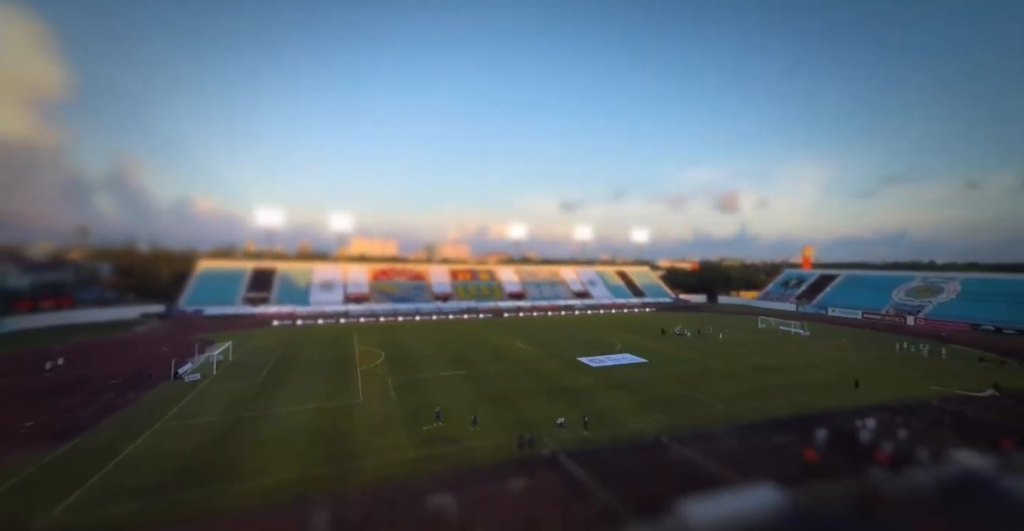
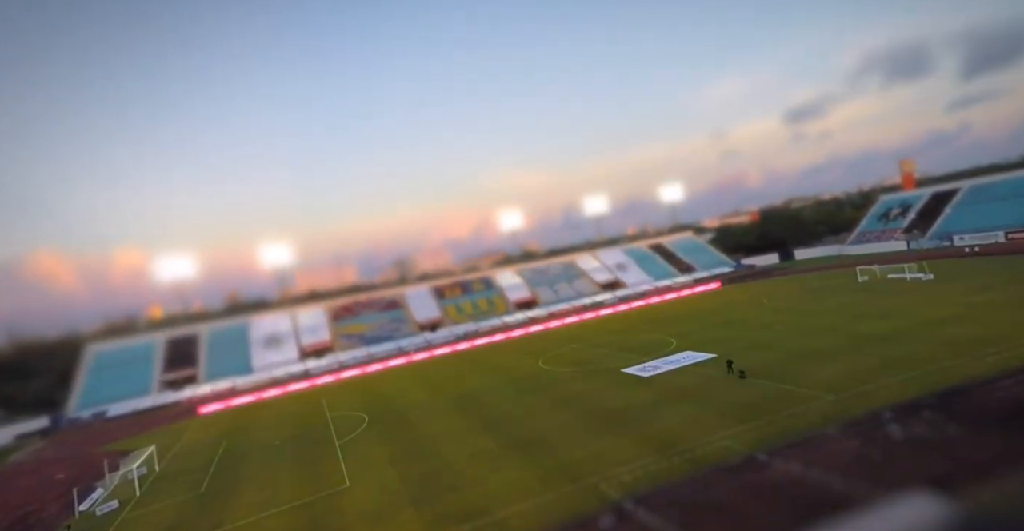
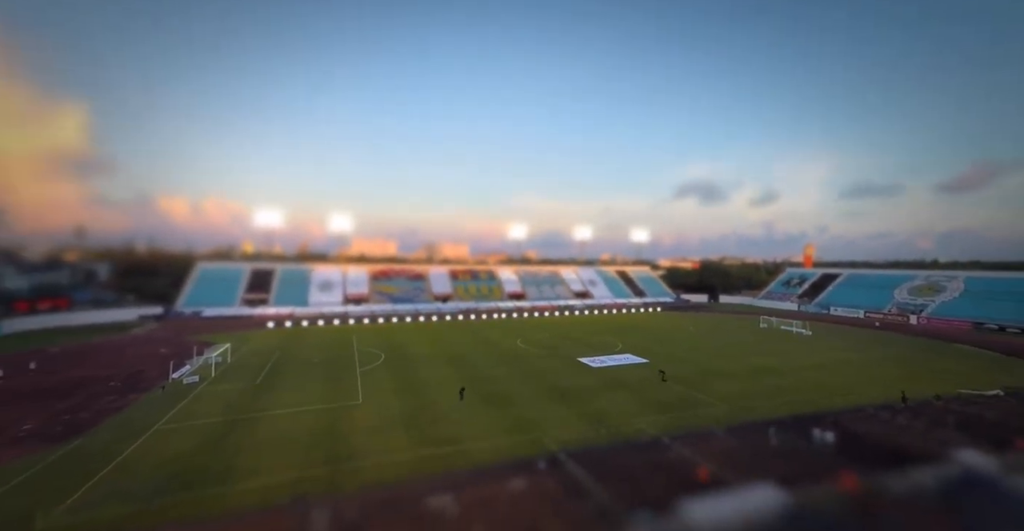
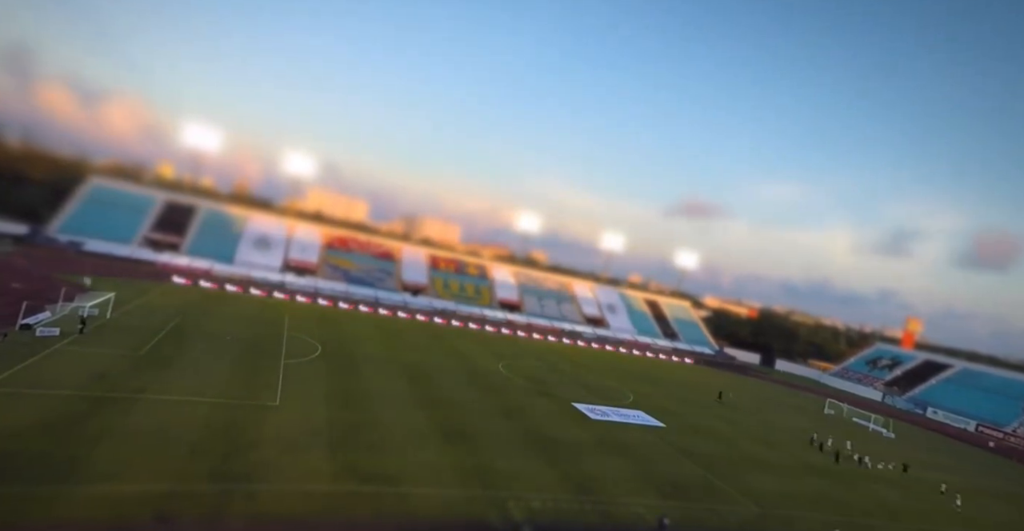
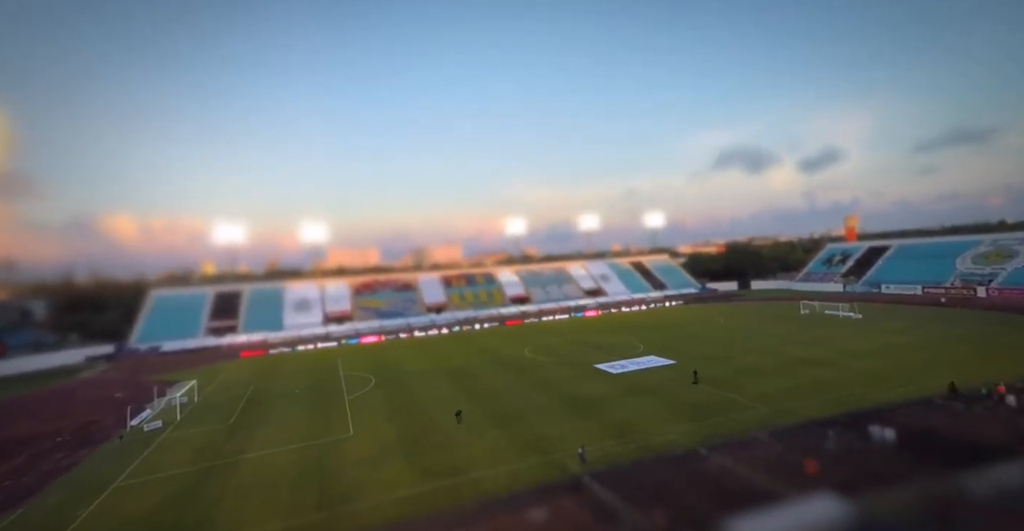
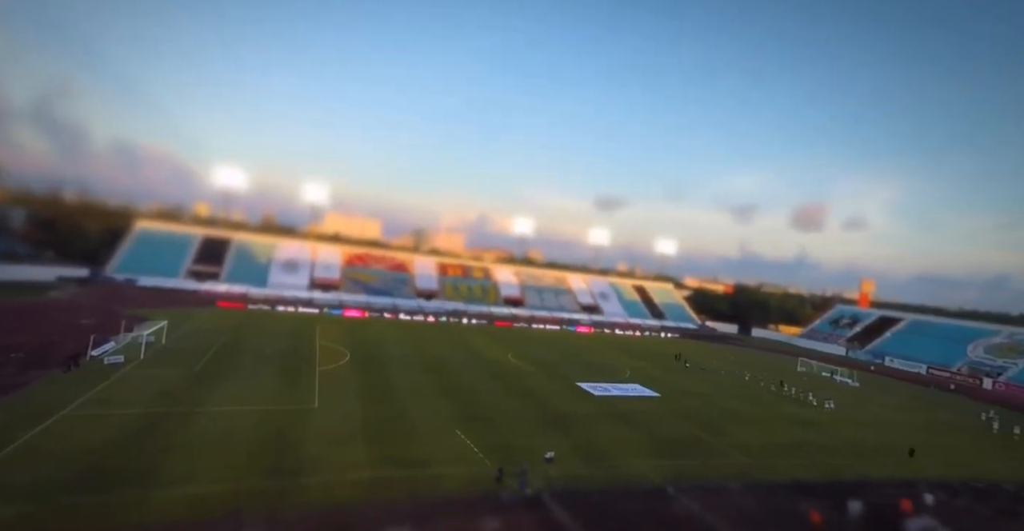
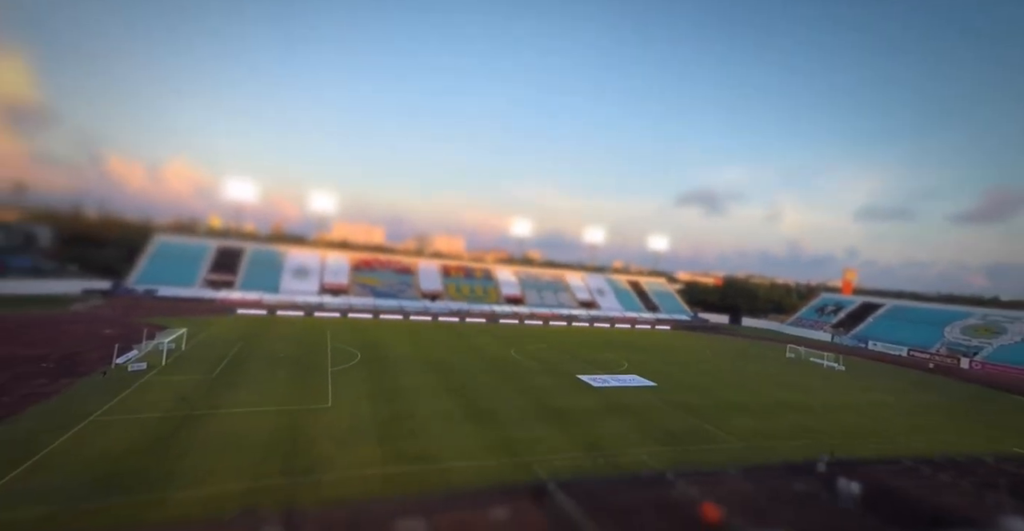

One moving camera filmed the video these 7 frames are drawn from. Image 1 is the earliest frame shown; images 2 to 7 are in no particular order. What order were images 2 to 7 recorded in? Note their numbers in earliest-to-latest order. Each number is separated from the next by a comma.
6, 4, 7, 3, 5, 2
